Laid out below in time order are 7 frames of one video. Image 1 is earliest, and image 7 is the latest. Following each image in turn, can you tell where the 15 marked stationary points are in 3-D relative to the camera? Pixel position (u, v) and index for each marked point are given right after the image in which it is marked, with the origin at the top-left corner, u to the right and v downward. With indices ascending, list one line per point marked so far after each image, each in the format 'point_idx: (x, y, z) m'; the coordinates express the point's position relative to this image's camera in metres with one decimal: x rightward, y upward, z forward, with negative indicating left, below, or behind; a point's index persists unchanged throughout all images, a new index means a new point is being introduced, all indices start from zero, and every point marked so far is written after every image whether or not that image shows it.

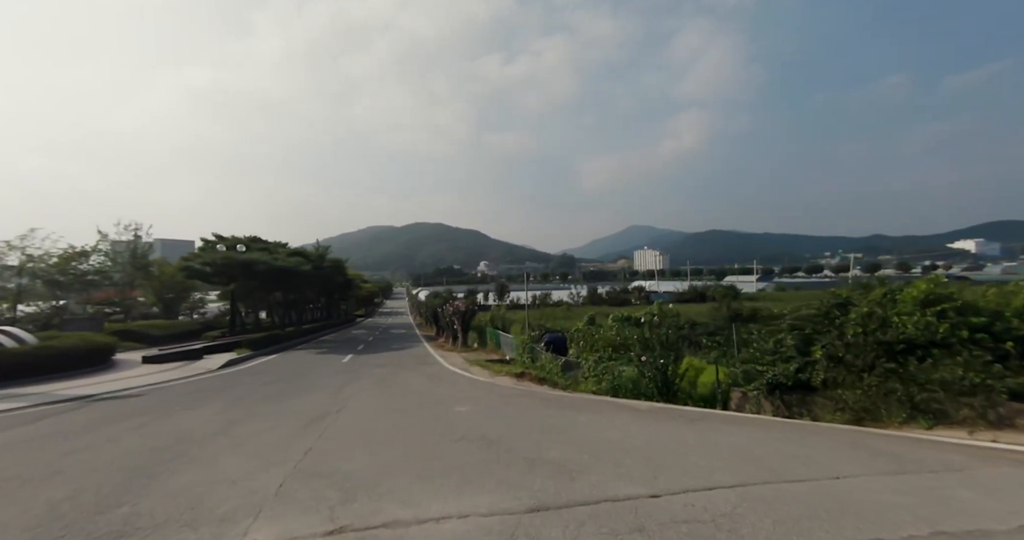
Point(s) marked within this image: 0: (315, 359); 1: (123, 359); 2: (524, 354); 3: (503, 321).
0: (-7.2, -3.2, +14.8) m
1: (-13.1, -3.0, +13.8) m
2: (+0.4, -2.4, +11.9) m
3: (-0.5, -2.2, +18.0) m
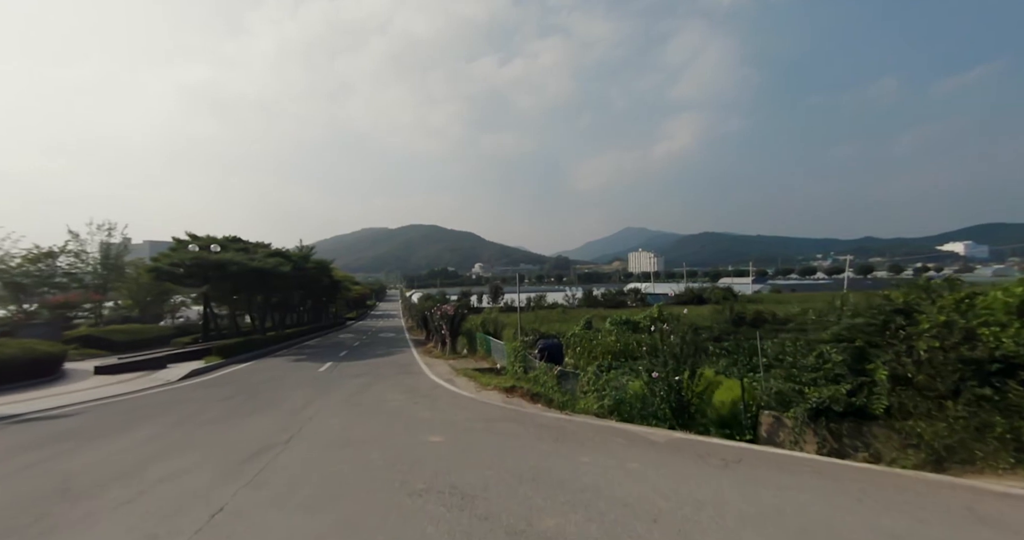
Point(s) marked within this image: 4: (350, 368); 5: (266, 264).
0: (-7.4, -3.3, +13.7) m
1: (-13.3, -3.0, +12.6) m
2: (+0.1, -2.4, +10.8) m
3: (-0.8, -2.3, +16.9) m
4: (-5.3, -3.2, +13.2) m
5: (-11.5, +0.3, +19.2) m
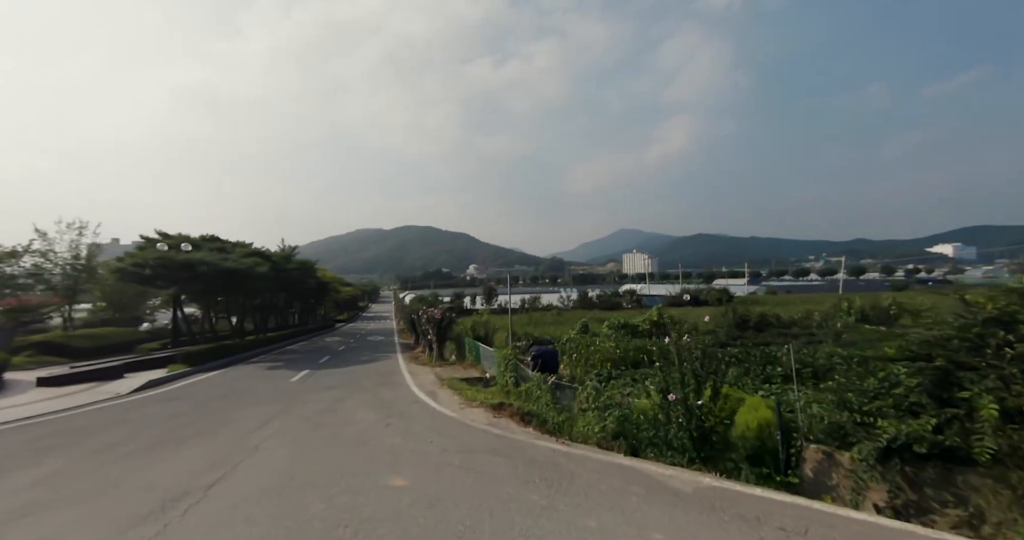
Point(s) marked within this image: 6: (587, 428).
0: (-7.7, -3.3, +12.6) m
1: (-13.6, -3.0, +11.4) m
2: (-0.1, -2.4, +9.8) m
3: (-1.1, -2.3, +15.9) m
4: (-5.5, -3.2, +12.1) m
5: (-11.9, +0.3, +18.0) m
6: (+1.1, -2.3, +5.9) m
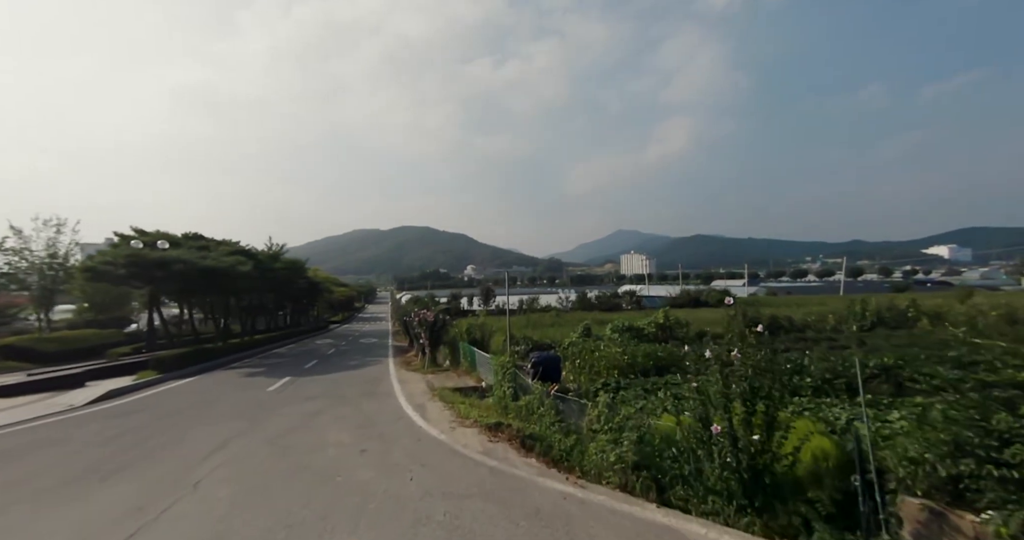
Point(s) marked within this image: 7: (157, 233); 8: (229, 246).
0: (-7.8, -3.2, +11.6) m
1: (-13.6, -3.0, +10.4) m
2: (-0.2, -2.4, +8.8) m
3: (-1.2, -2.3, +14.9) m
4: (-5.6, -3.1, +11.1) m
5: (-12.0, +0.3, +17.0) m
6: (+1.1, -2.2, +5.0) m
7: (-14.6, +1.5, +17.0) m
8: (-13.6, +1.2, +19.8) m
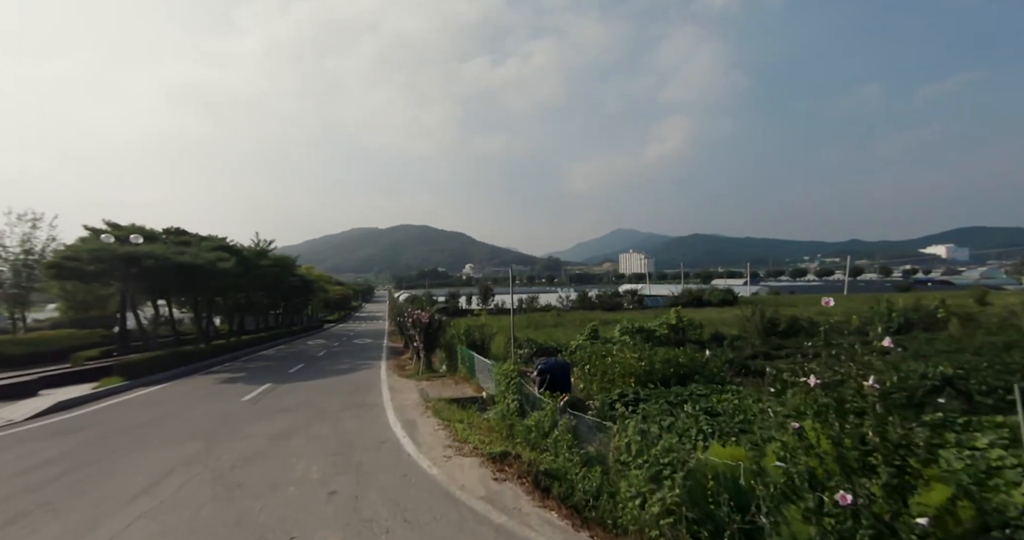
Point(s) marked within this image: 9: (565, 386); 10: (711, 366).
0: (-7.7, -3.1, +10.4) m
1: (-13.6, -2.9, +9.2) m
2: (-0.1, -2.3, +7.7) m
3: (-1.1, -2.2, +13.8) m
4: (-5.5, -3.0, +10.0) m
5: (-11.9, +0.4, +15.8) m
6: (+1.2, -2.2, +3.8) m
7: (-14.6, +1.7, +15.8) m
8: (-13.6, +1.3, +18.6) m
9: (+1.2, -2.6, +9.3) m
10: (+4.7, -2.3, +9.7) m
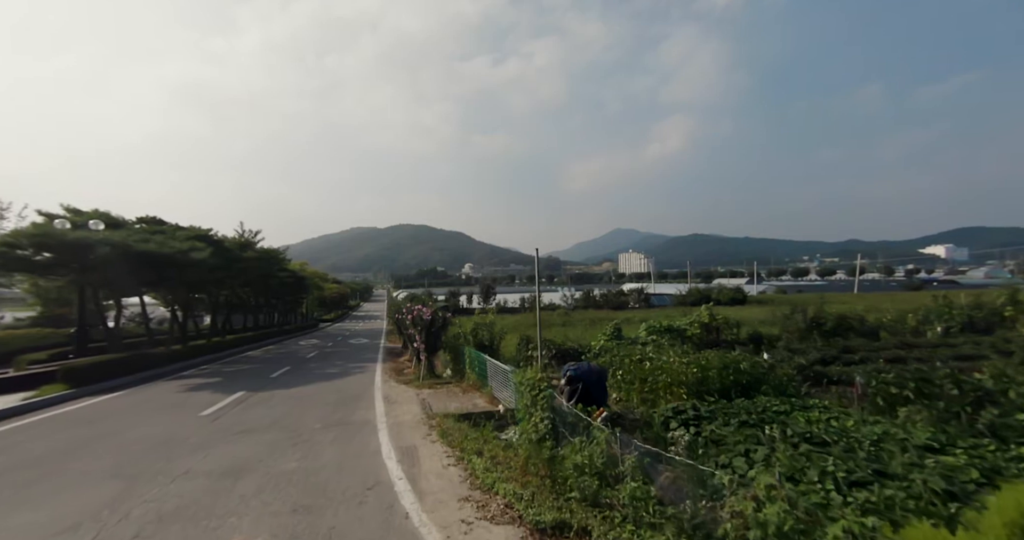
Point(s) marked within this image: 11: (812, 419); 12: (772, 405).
0: (-7.3, -2.8, +8.6) m
1: (-13.1, -2.6, +7.3) m
2: (+0.4, -2.0, +5.9) m
3: (-0.7, -1.9, +12.0) m
4: (-5.1, -2.7, +8.2) m
5: (-11.5, +0.7, +14.0) m
6: (+1.6, -1.9, +2.0) m
7: (-14.2, +2.0, +14.0) m
8: (-13.2, +1.6, +16.8) m
9: (+1.6, -2.3, +7.5) m
10: (+5.1, -2.0, +7.9) m
11: (+4.4, -2.2, +6.0) m
12: (+4.2, -2.2, +6.7) m
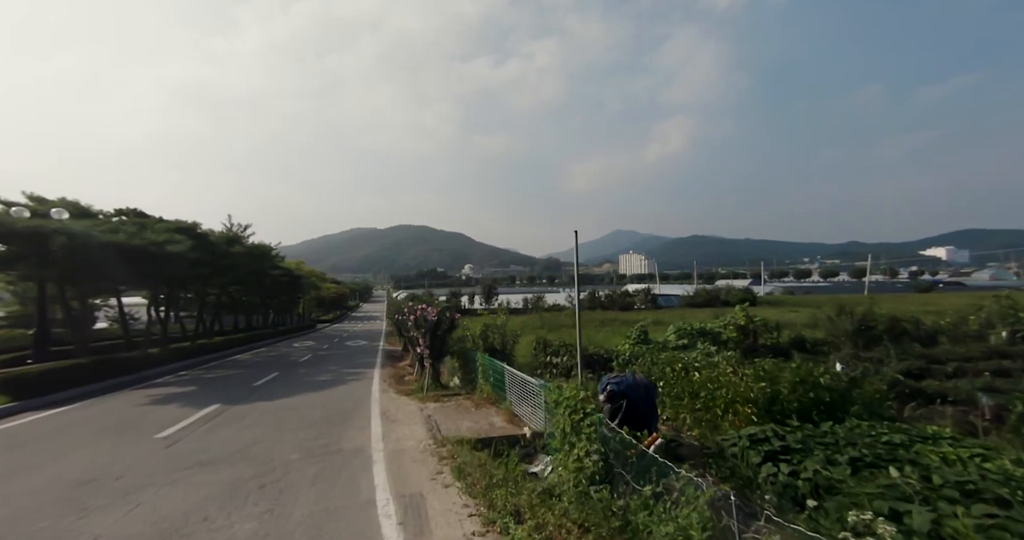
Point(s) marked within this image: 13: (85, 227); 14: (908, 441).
0: (-6.8, -2.7, +7.1) m
1: (-12.7, -2.4, +5.9) m
2: (+0.8, -1.9, +4.4) m
3: (-0.3, -1.8, +10.5) m
4: (-4.7, -2.6, +6.7) m
5: (-11.1, +0.9, +12.5) m
6: (+2.0, -1.7, +0.6) m
7: (-13.7, +2.1, +12.5) m
8: (-12.7, +1.8, +15.3) m
9: (+2.0, -2.2, +6.1) m
10: (+5.5, -1.9, +6.4) m
11: (+4.8, -2.0, +4.5) m
12: (+4.6, -2.1, +5.2) m
13: (-11.6, +1.2, +11.2) m
14: (+4.8, -2.0, +5.0) m
